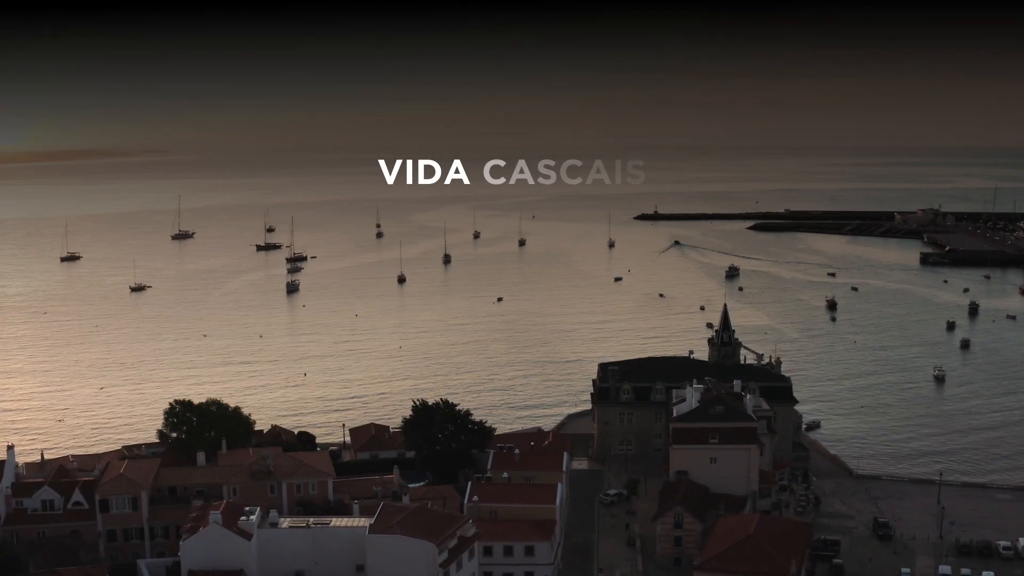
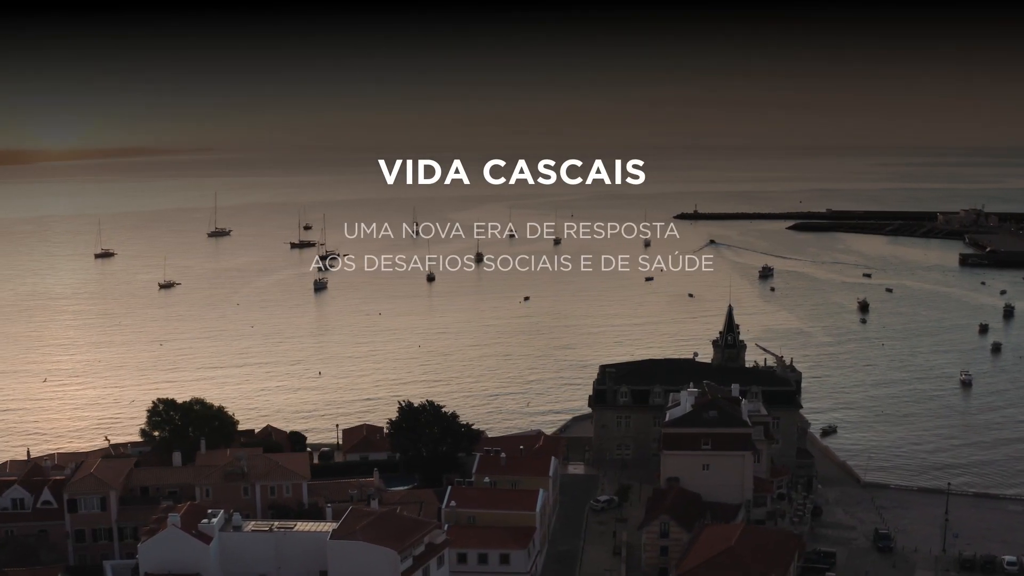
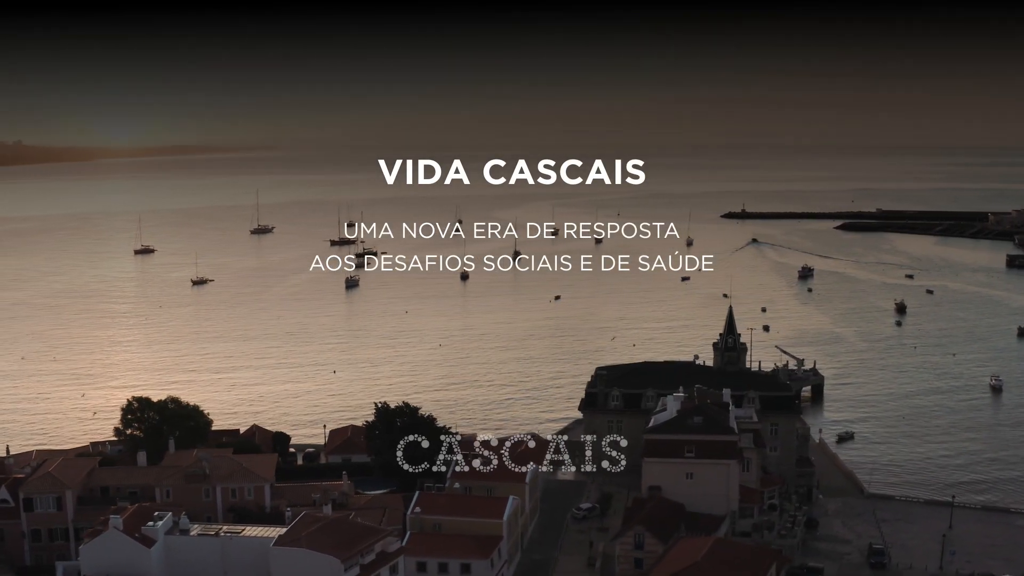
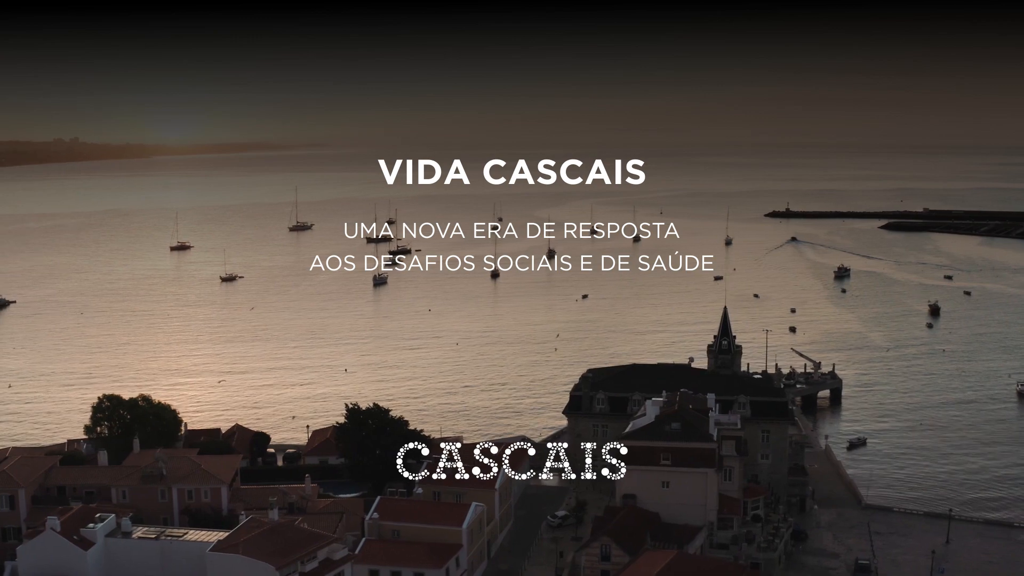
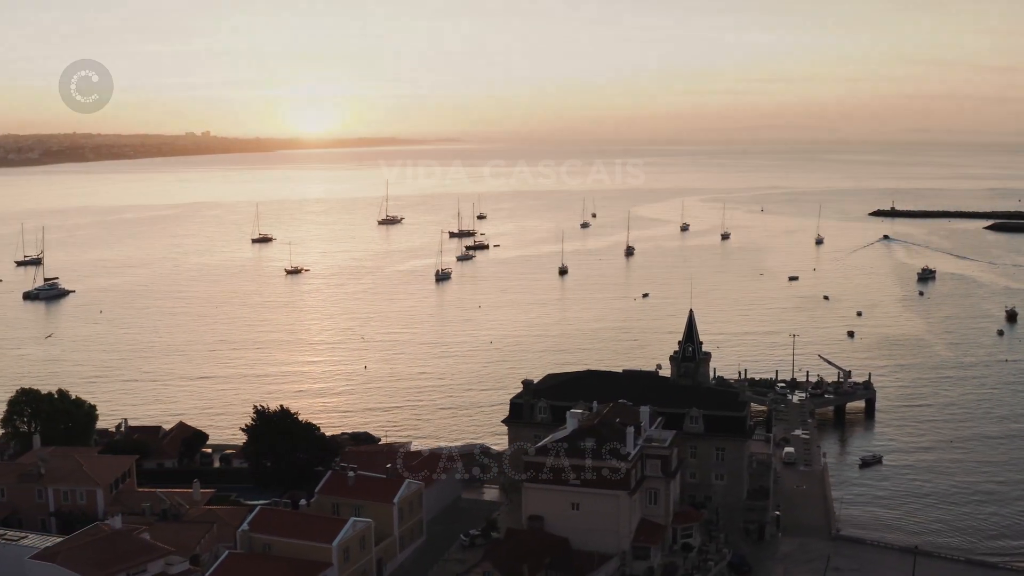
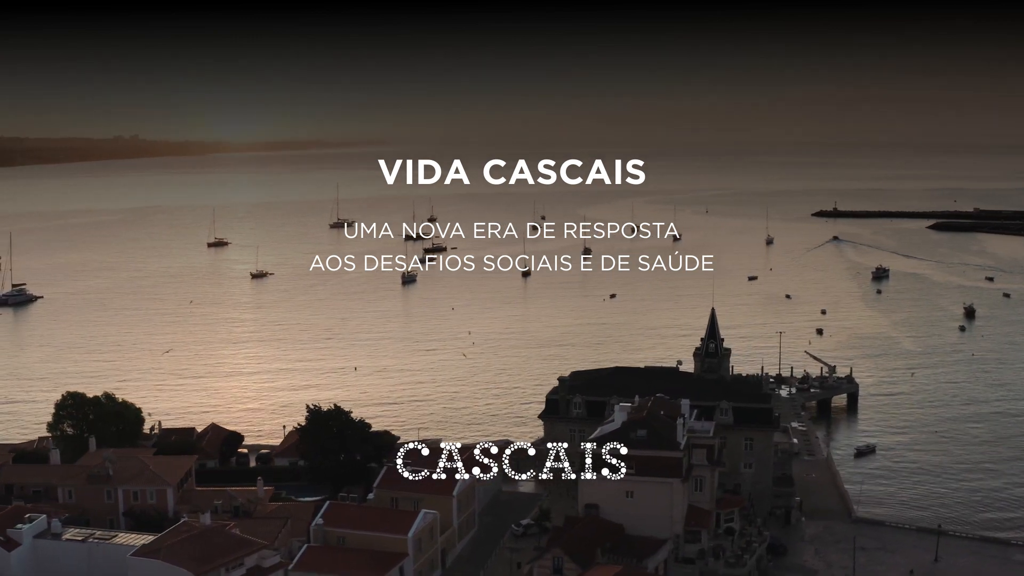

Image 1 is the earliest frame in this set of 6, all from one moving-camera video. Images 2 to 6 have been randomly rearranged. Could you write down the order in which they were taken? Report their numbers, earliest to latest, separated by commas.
2, 3, 4, 6, 5
